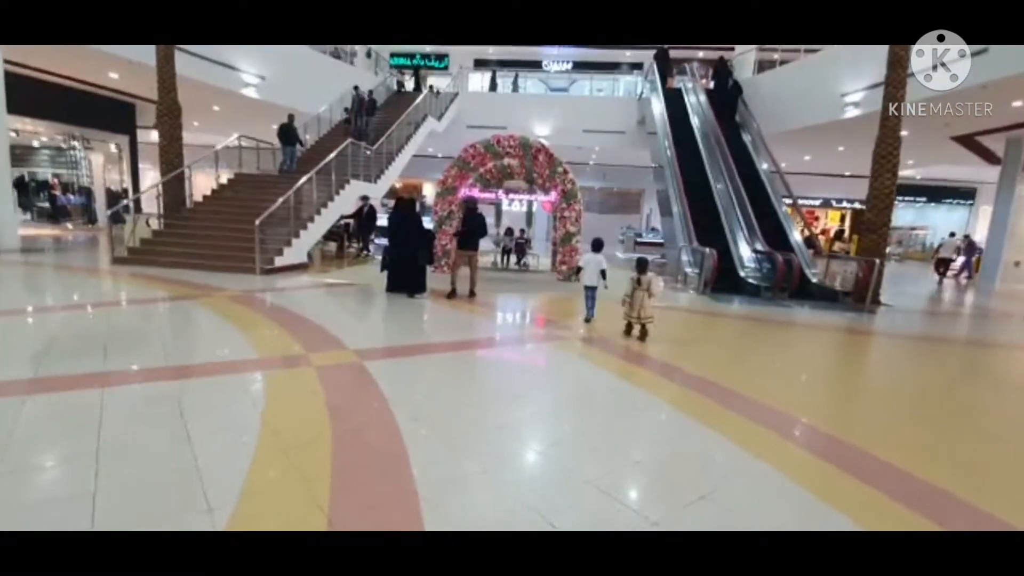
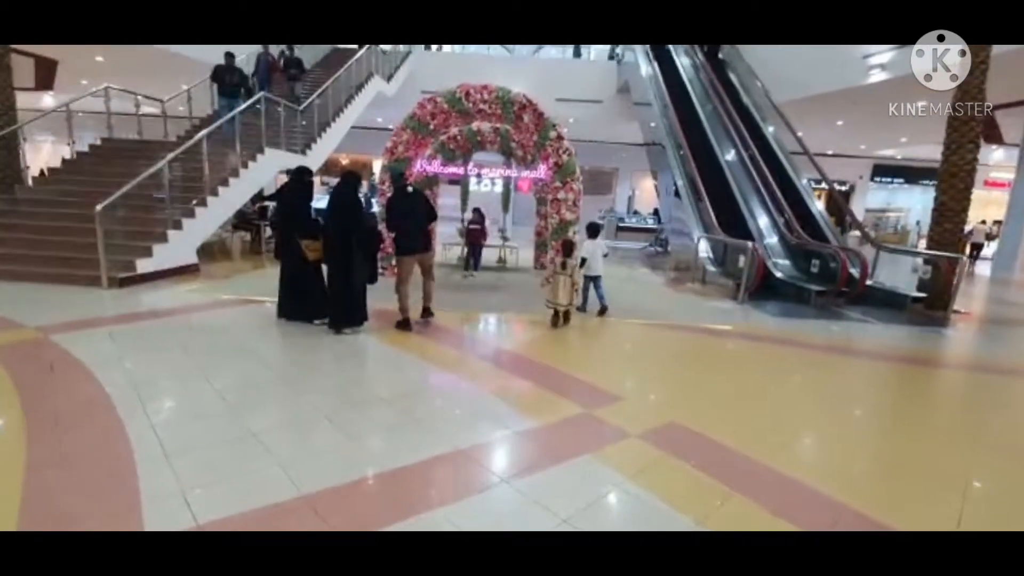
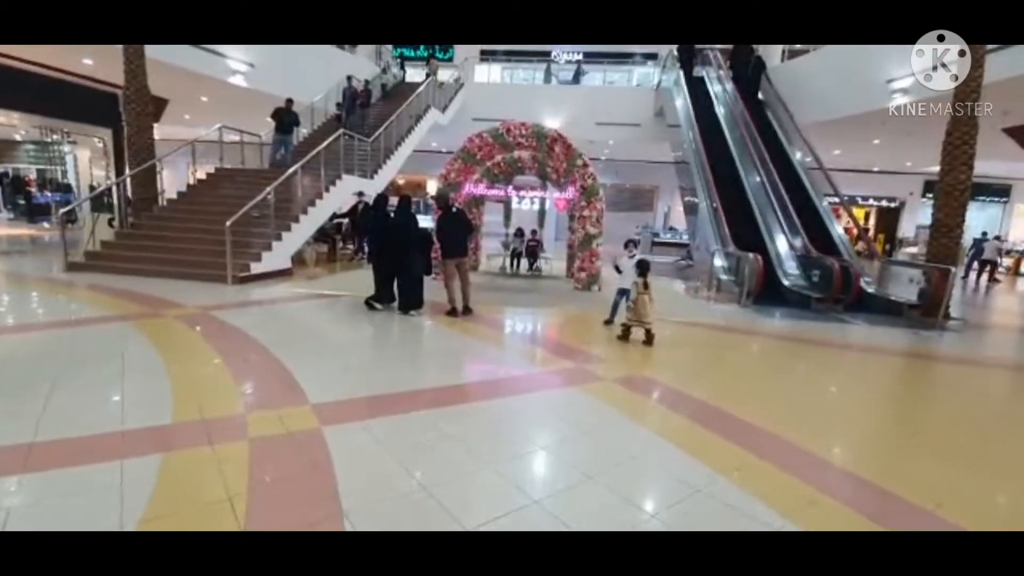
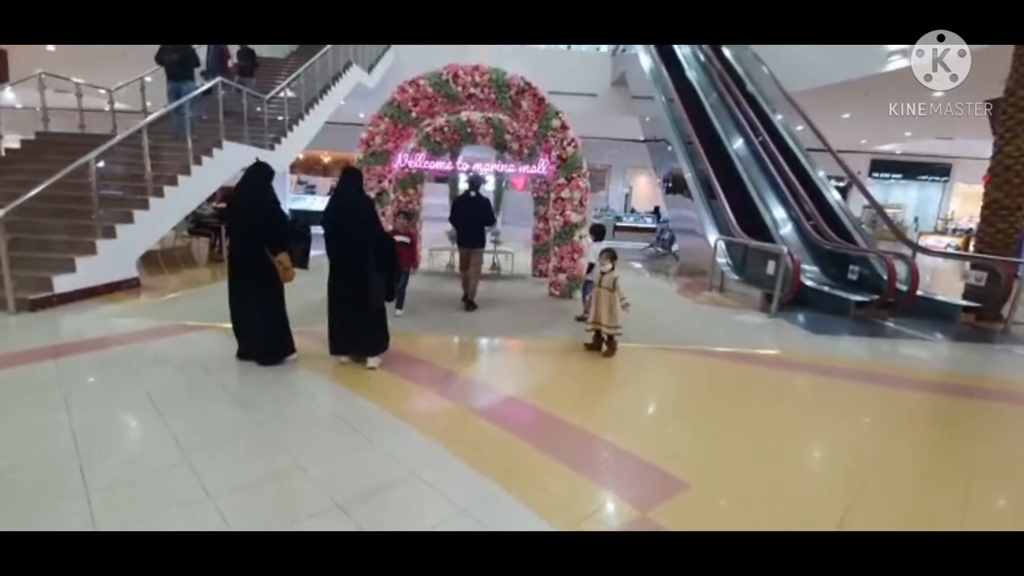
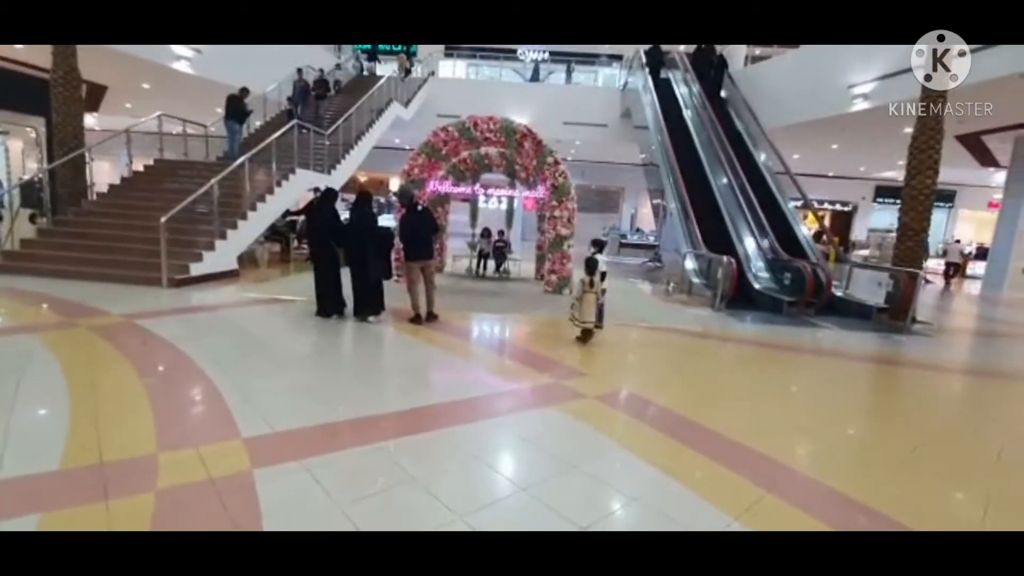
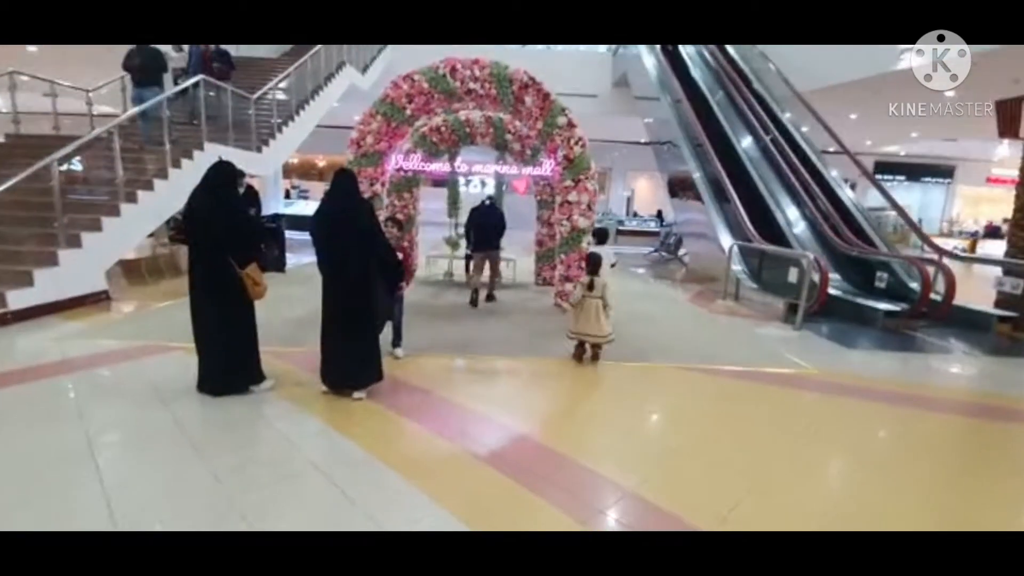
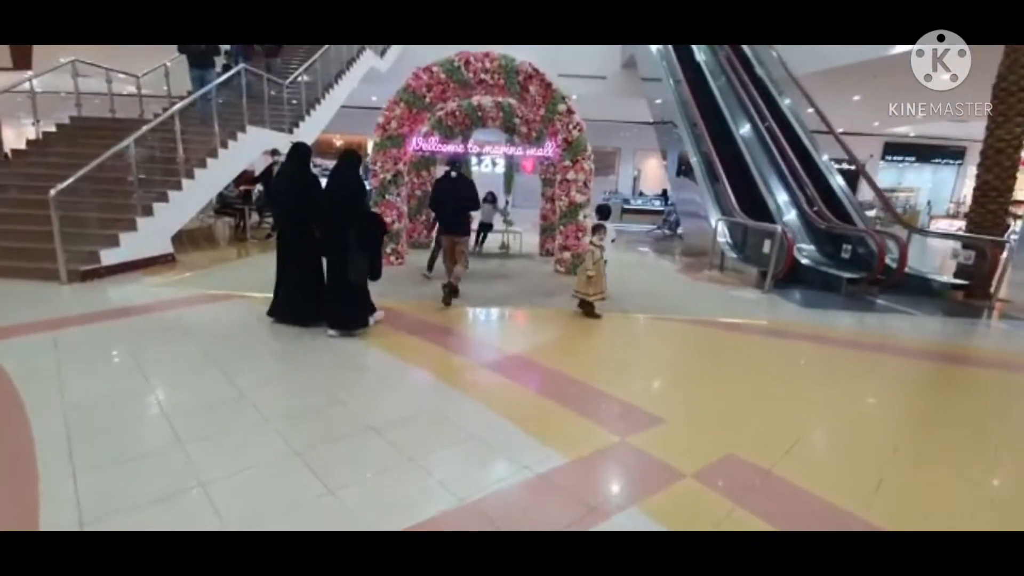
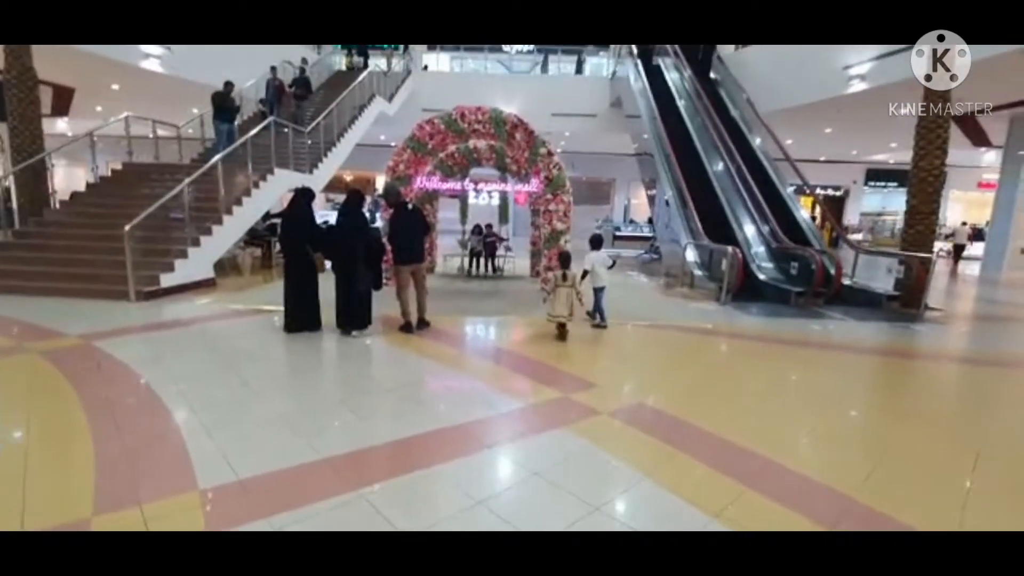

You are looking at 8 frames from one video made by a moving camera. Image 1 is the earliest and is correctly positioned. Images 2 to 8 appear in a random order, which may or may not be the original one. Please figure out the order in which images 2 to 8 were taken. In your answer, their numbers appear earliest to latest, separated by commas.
3, 5, 8, 2, 7, 4, 6
